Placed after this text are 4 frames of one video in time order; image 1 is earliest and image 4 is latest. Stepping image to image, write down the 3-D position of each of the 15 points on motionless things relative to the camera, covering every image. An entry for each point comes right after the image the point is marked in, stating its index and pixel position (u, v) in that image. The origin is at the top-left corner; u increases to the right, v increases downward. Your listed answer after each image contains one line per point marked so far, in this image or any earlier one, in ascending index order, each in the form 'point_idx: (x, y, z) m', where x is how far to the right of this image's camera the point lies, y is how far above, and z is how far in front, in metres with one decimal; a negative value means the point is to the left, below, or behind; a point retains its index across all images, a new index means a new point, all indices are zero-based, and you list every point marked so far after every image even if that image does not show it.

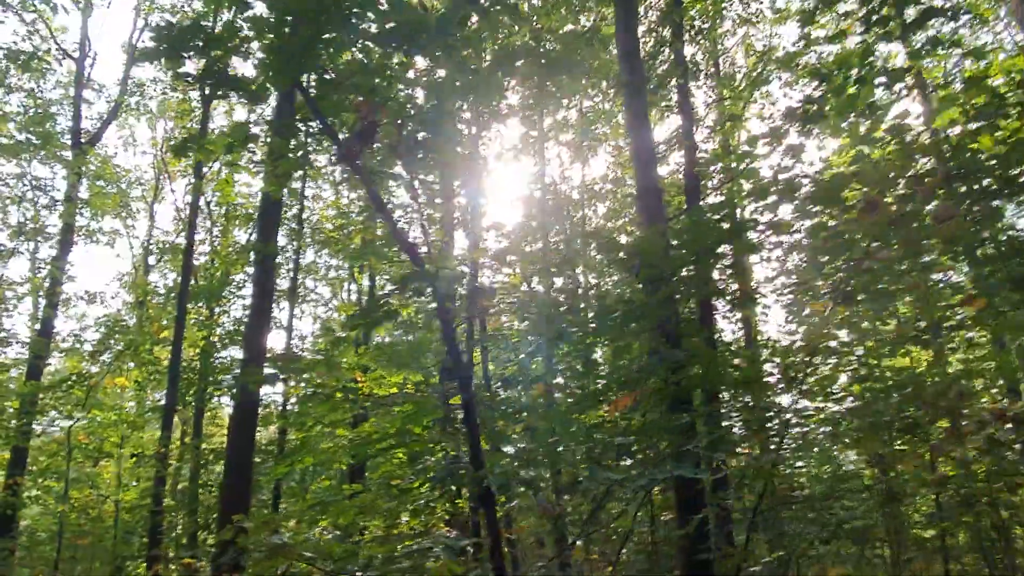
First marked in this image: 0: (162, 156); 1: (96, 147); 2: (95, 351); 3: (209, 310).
0: (-9.8, +3.7, +19.7) m
1: (-9.7, +3.3, +16.4) m
2: (-8.0, -1.2, +13.4) m
3: (-6.7, -0.5, +15.6) m
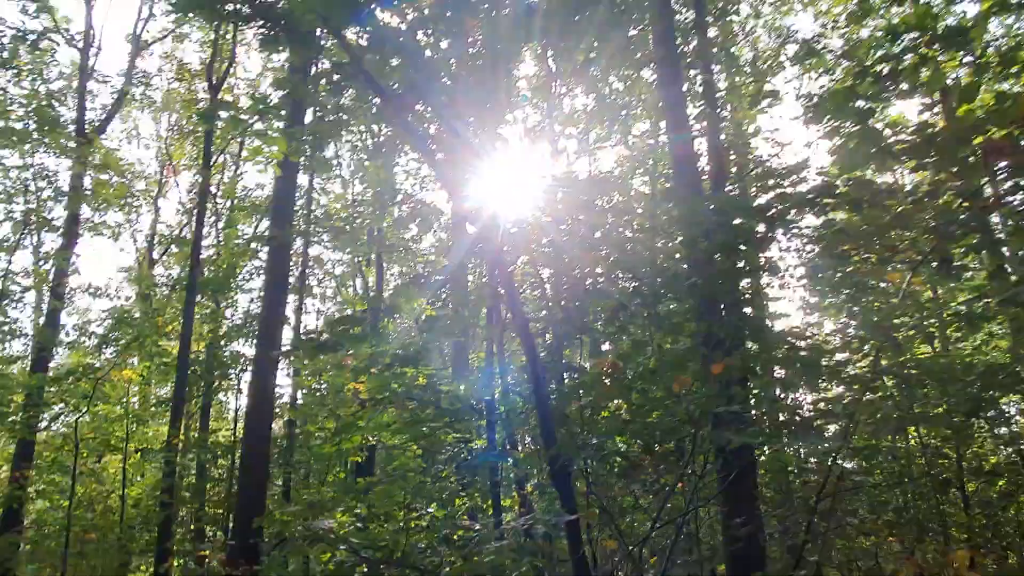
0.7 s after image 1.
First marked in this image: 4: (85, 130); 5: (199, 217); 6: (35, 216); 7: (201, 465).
0: (-9.6, +3.9, +19.5) m
1: (-9.5, +3.5, +16.2) m
2: (-7.7, -1.0, +13.3) m
3: (-6.5, -0.3, +15.5) m
4: (-9.7, +3.6, +15.9) m
5: (-6.7, +1.5, +15.1) m
6: (-9.4, +1.4, +13.8) m
7: (-5.7, -3.2, +12.9) m
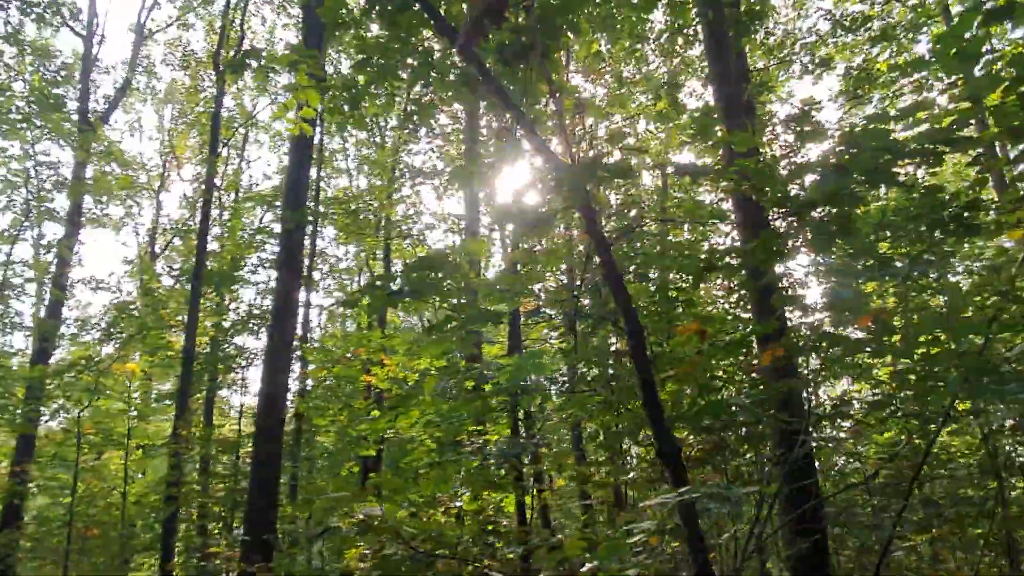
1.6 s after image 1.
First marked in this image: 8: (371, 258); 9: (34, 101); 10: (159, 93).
0: (-9.4, +4.0, +19.2) m
1: (-9.2, +3.6, +15.9) m
2: (-7.5, -0.9, +13.0) m
3: (-6.3, -0.2, +15.2) m
4: (-9.5, +3.7, +15.6) m
5: (-6.5, +1.7, +14.8) m
6: (-9.1, +1.6, +13.5) m
7: (-5.5, -3.1, +12.6) m
8: (-3.2, +0.7, +15.9) m
9: (-9.3, +3.6, +13.7) m
10: (-9.3, +5.1, +18.5) m
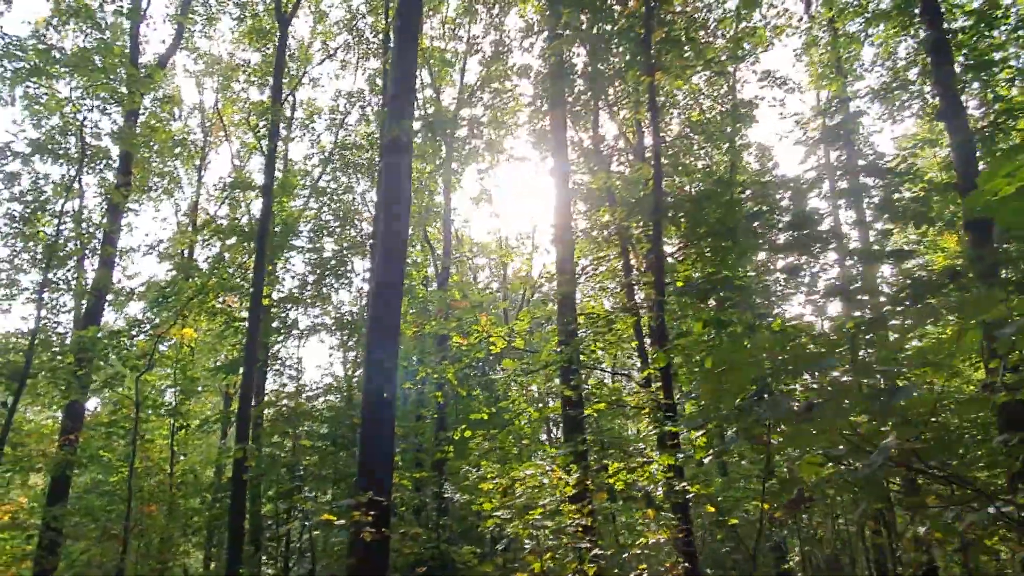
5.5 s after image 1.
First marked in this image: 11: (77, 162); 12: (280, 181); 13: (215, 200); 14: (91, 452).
0: (-7.8, +4.7, +18.4) m
1: (-7.8, +4.3, +15.1) m
2: (-6.2, -0.2, +12.1) m
3: (-4.9, +0.4, +14.3) m
4: (-8.0, +4.4, +14.9) m
5: (-5.1, +2.3, +13.9) m
6: (-7.7, +2.3, +12.7) m
7: (-4.2, -2.5, +11.7) m
8: (-1.8, +1.3, +15.0) m
9: (-7.9, +4.3, +12.9) m
10: (-7.8, +5.8, +17.7) m
11: (-8.0, +2.2, +12.7) m
12: (-4.7, +2.2, +14.2) m
13: (-6.9, +2.0, +16.1) m
14: (-6.8, -2.6, +11.2) m
